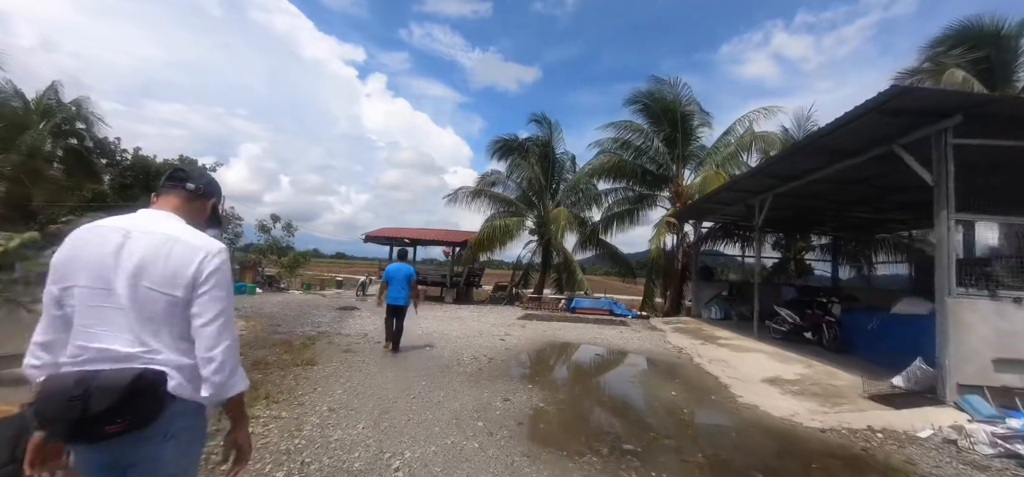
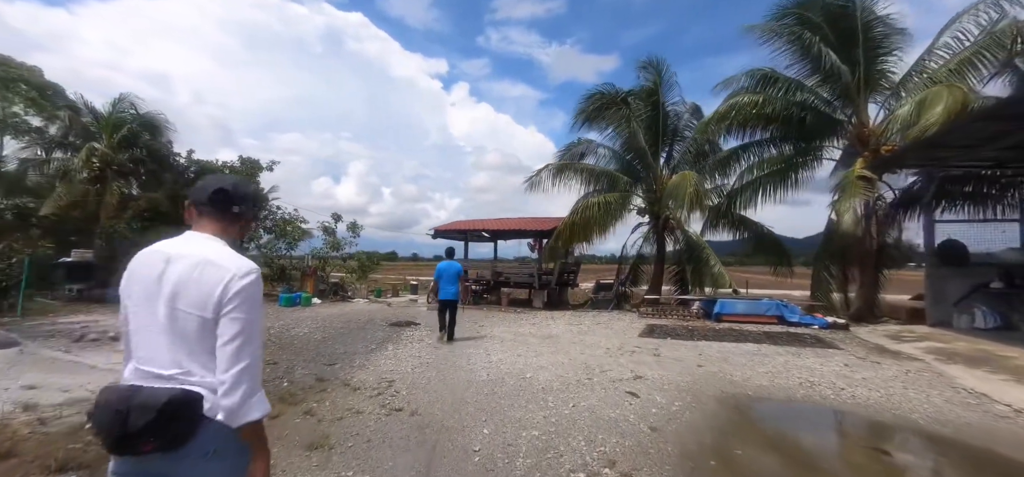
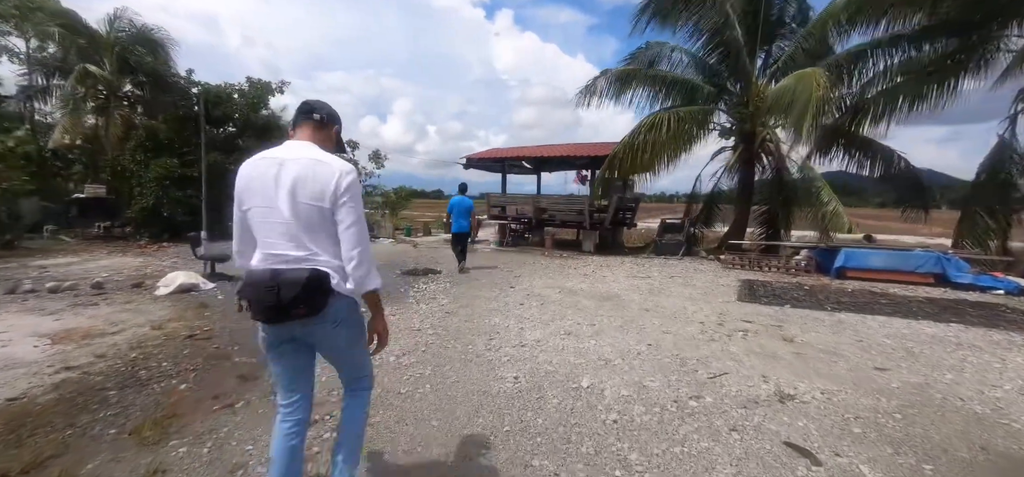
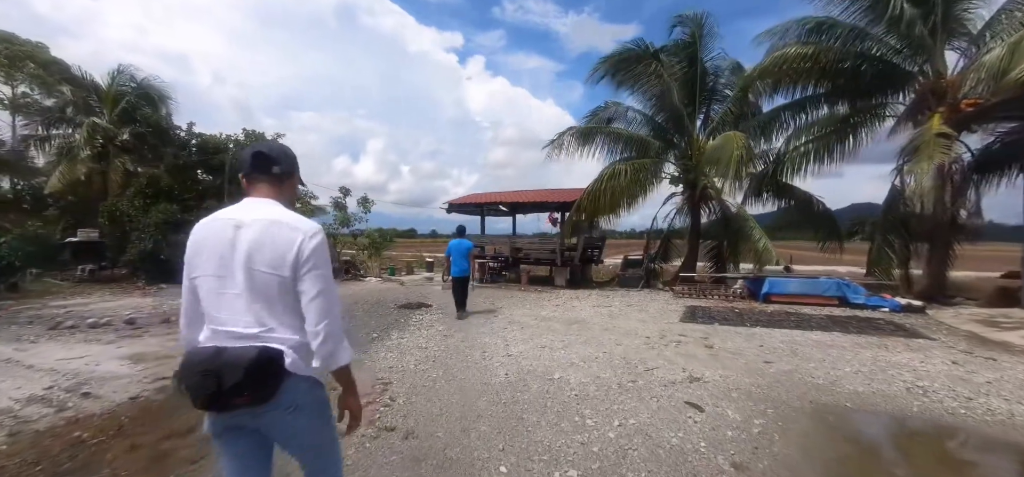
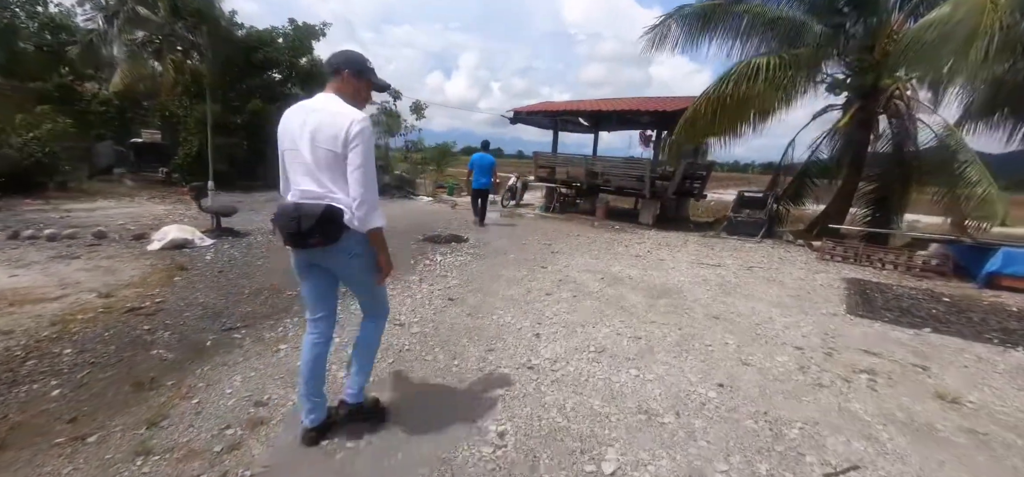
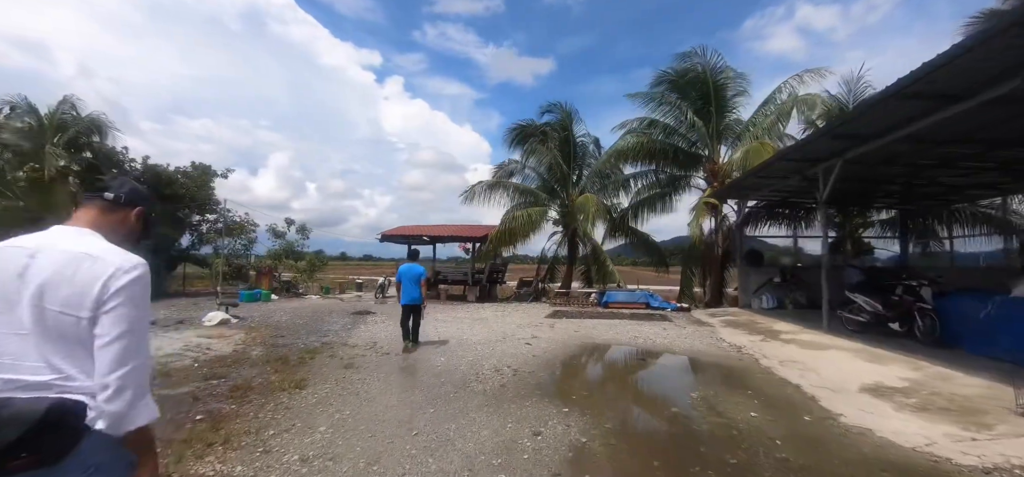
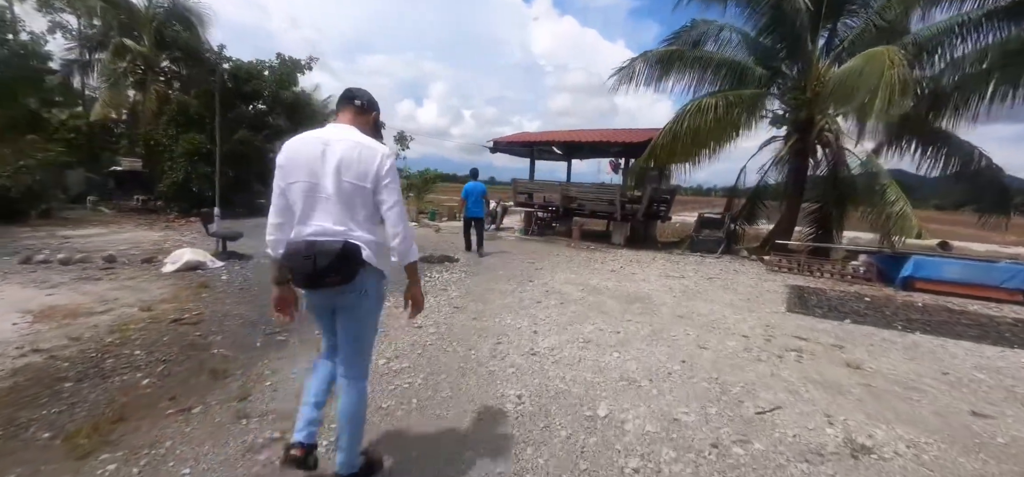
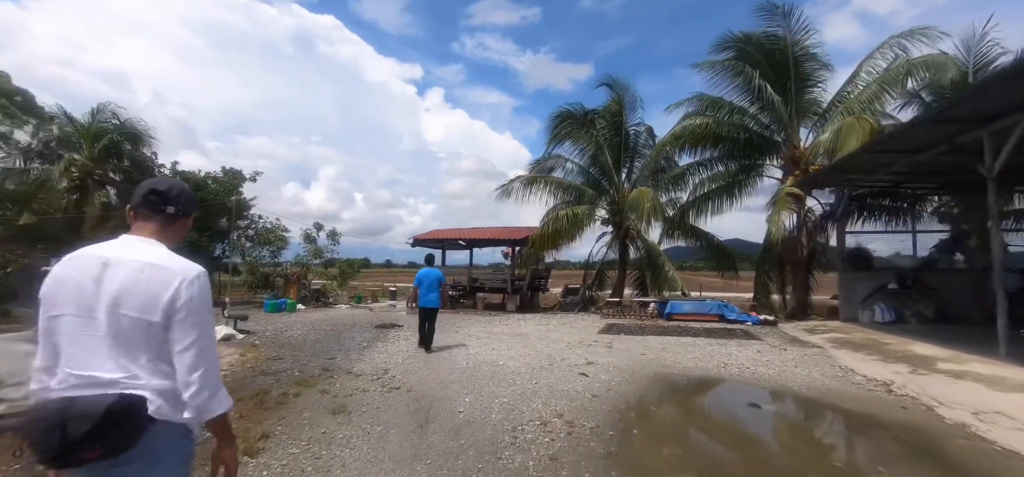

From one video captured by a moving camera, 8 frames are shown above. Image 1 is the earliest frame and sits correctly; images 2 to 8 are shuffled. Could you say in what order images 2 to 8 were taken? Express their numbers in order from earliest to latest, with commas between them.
6, 8, 2, 4, 3, 7, 5
